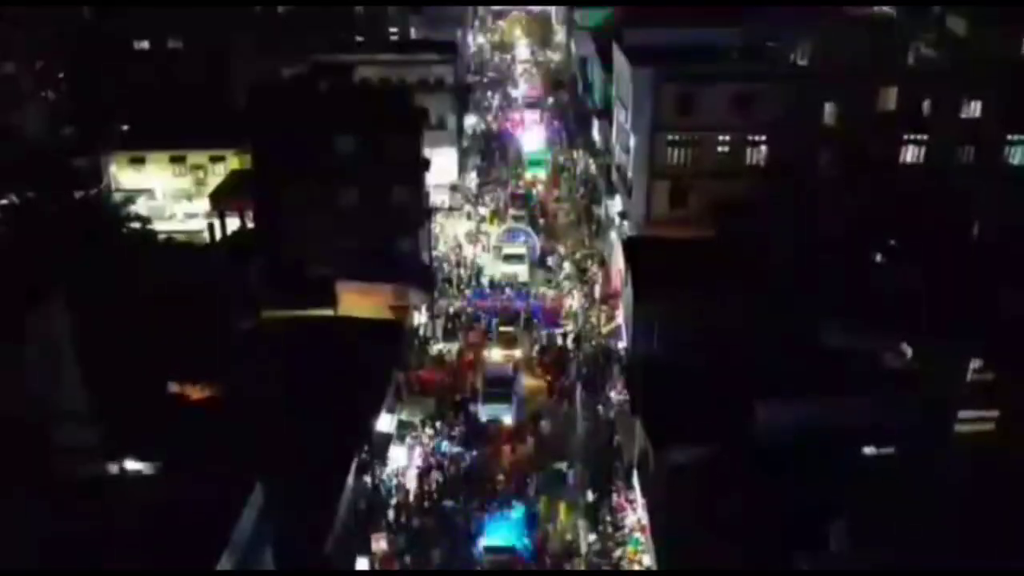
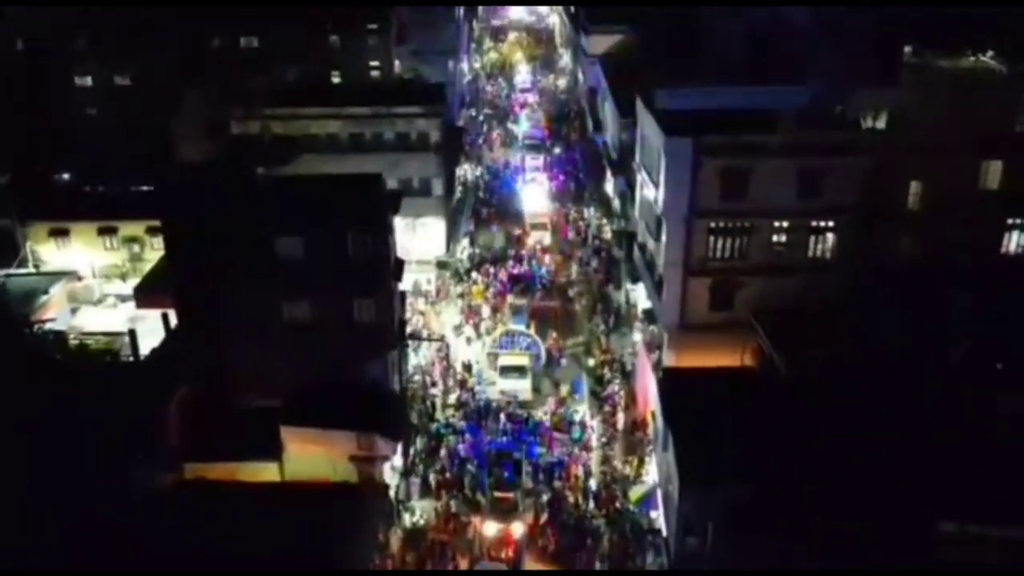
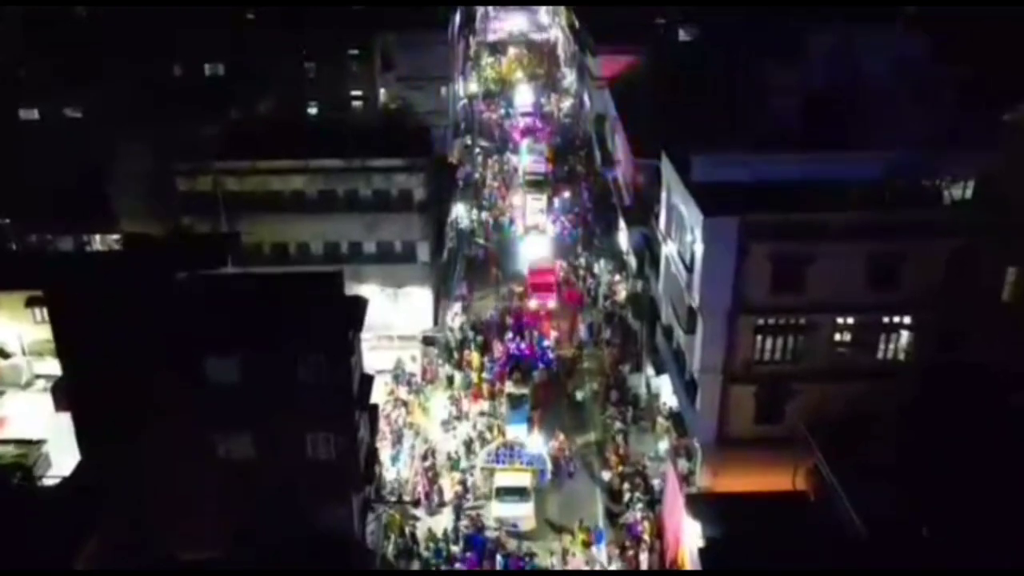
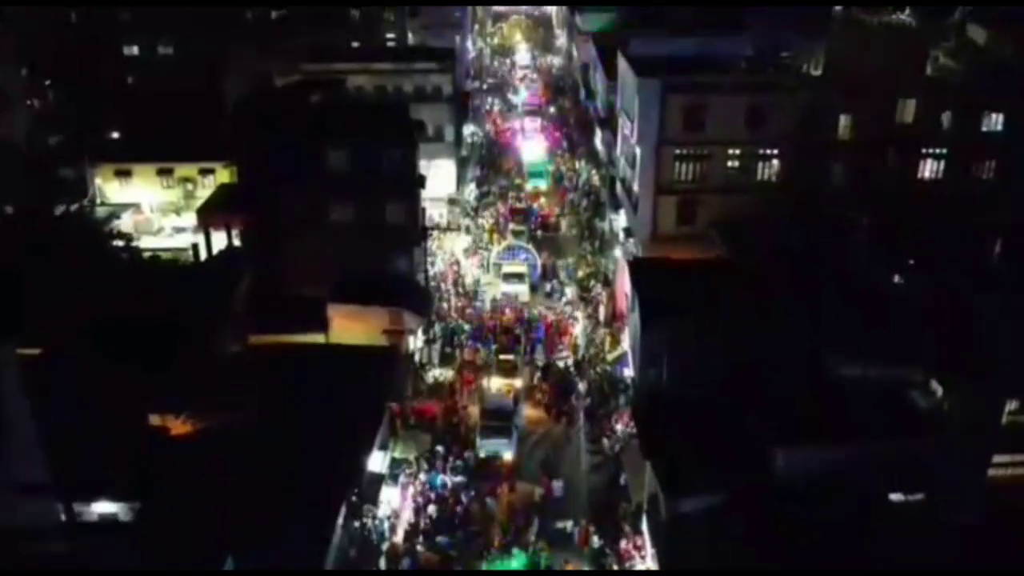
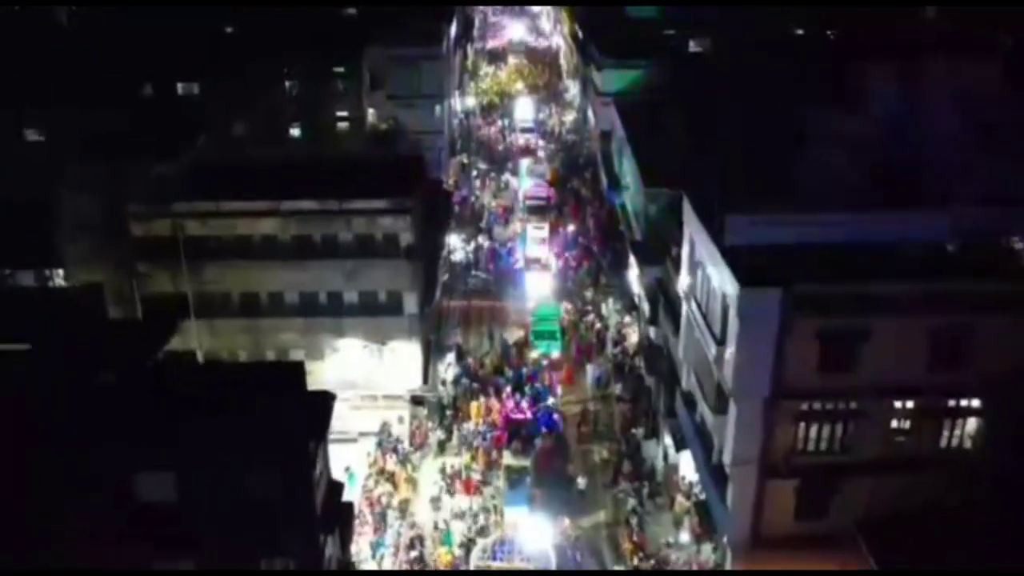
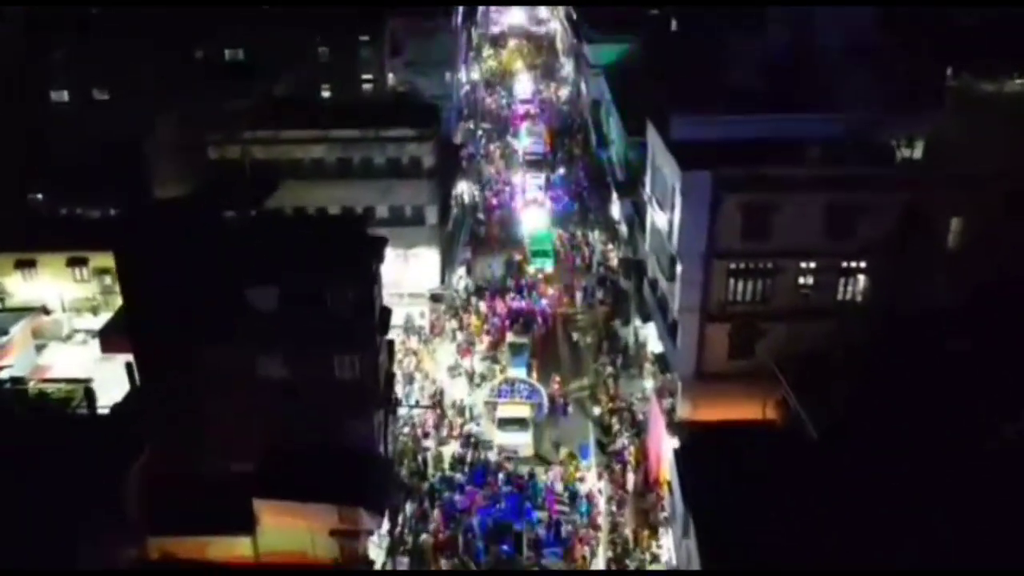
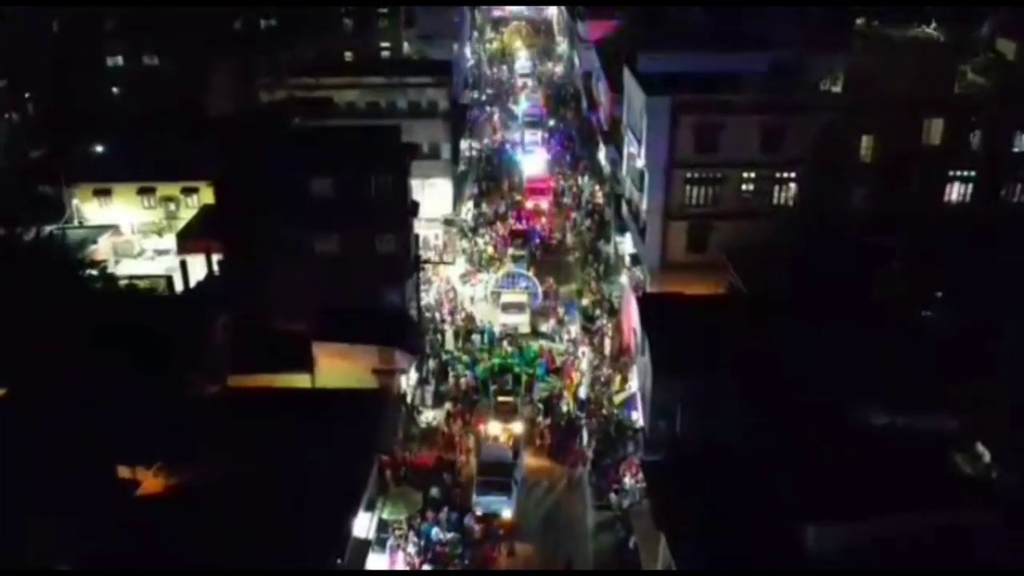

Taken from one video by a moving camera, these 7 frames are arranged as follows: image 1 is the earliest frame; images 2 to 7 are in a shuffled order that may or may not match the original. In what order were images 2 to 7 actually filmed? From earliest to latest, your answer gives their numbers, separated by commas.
4, 7, 2, 6, 3, 5
